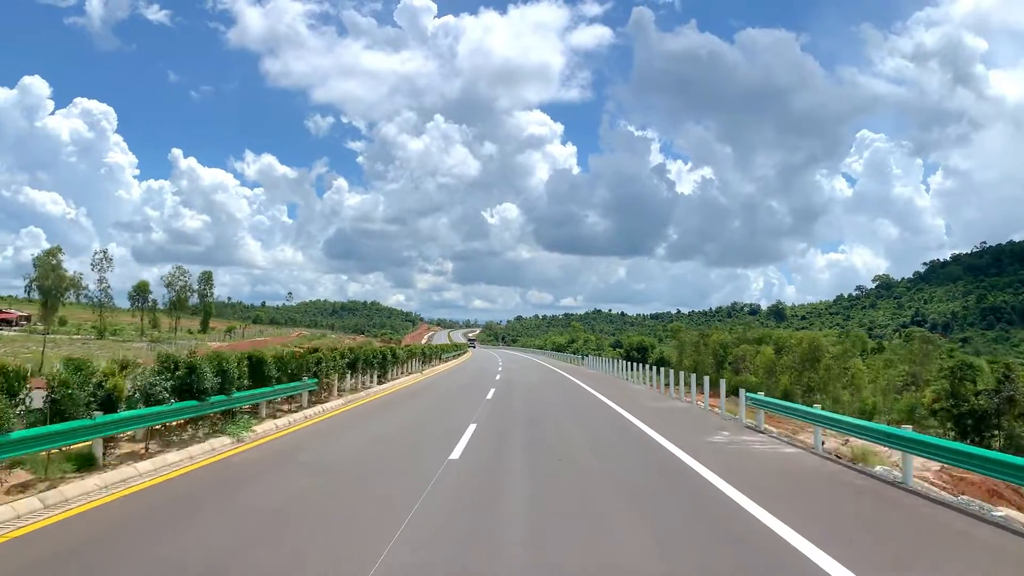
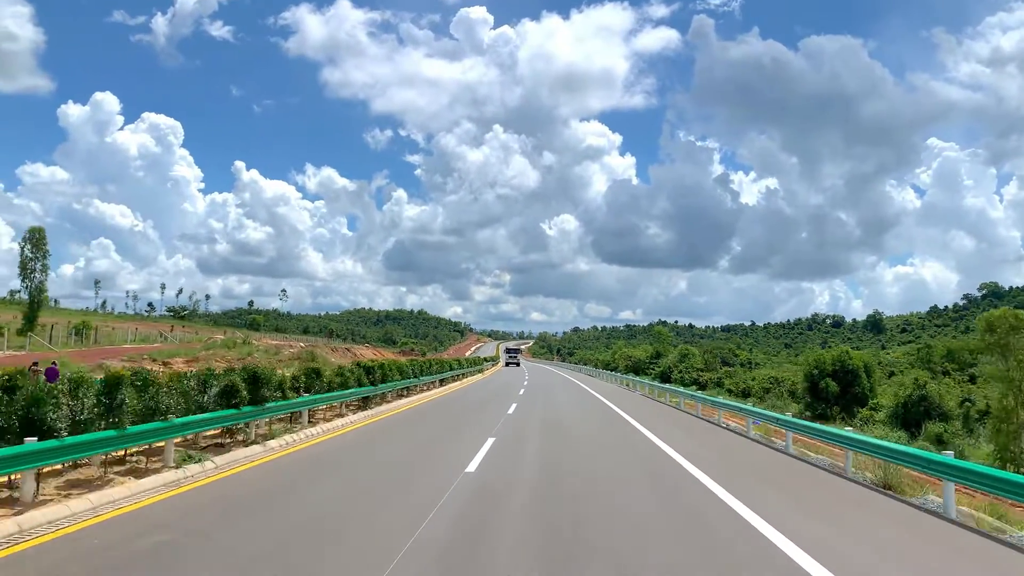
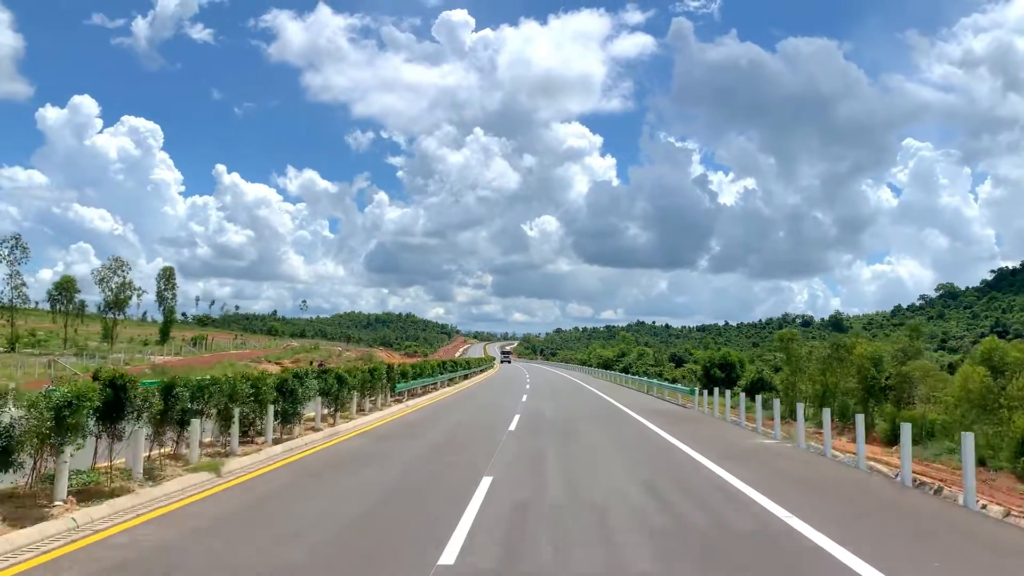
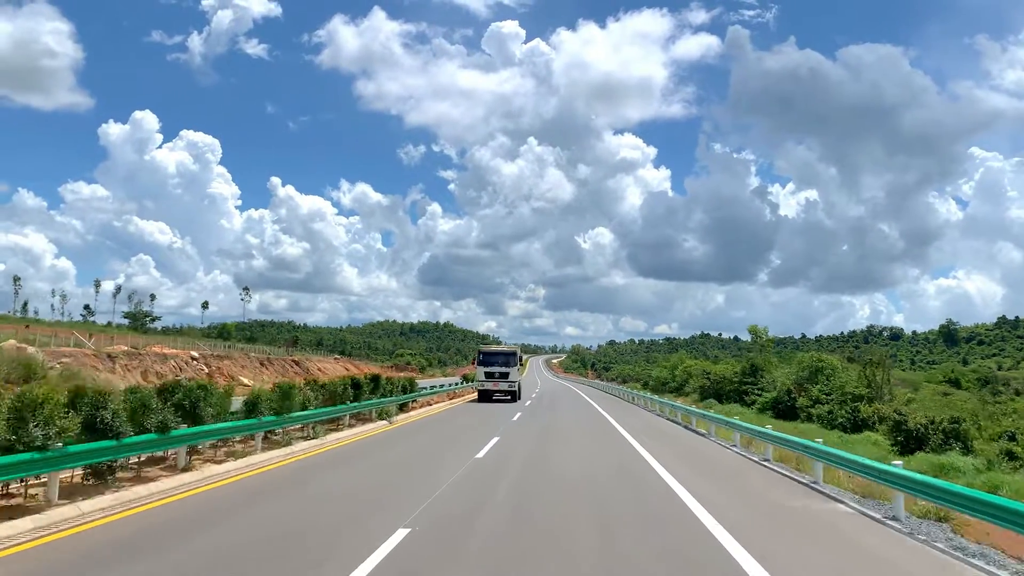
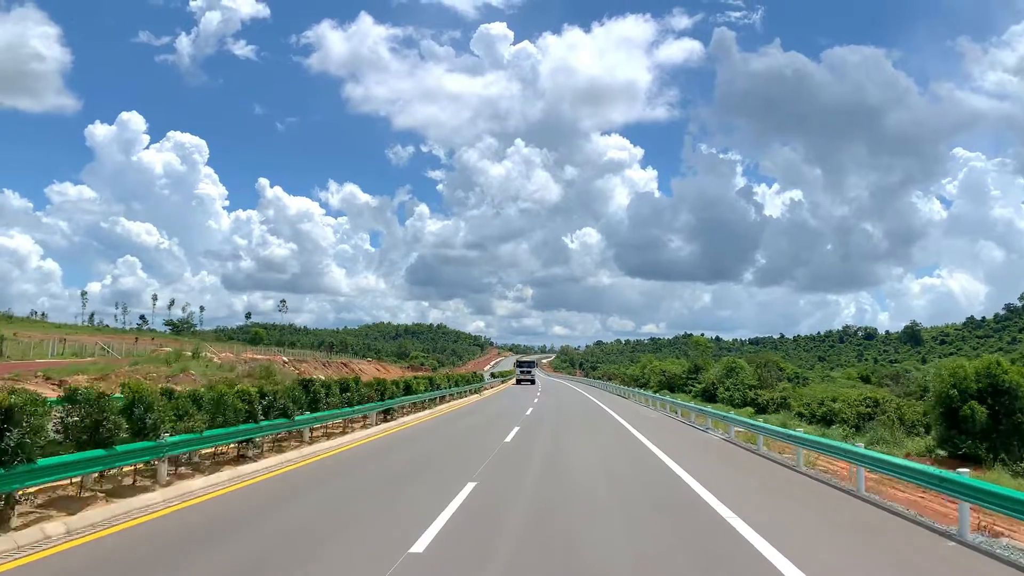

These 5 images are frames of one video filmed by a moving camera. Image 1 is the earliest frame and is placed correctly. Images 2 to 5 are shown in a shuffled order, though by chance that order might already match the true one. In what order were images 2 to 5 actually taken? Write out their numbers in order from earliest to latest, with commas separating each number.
3, 2, 5, 4
